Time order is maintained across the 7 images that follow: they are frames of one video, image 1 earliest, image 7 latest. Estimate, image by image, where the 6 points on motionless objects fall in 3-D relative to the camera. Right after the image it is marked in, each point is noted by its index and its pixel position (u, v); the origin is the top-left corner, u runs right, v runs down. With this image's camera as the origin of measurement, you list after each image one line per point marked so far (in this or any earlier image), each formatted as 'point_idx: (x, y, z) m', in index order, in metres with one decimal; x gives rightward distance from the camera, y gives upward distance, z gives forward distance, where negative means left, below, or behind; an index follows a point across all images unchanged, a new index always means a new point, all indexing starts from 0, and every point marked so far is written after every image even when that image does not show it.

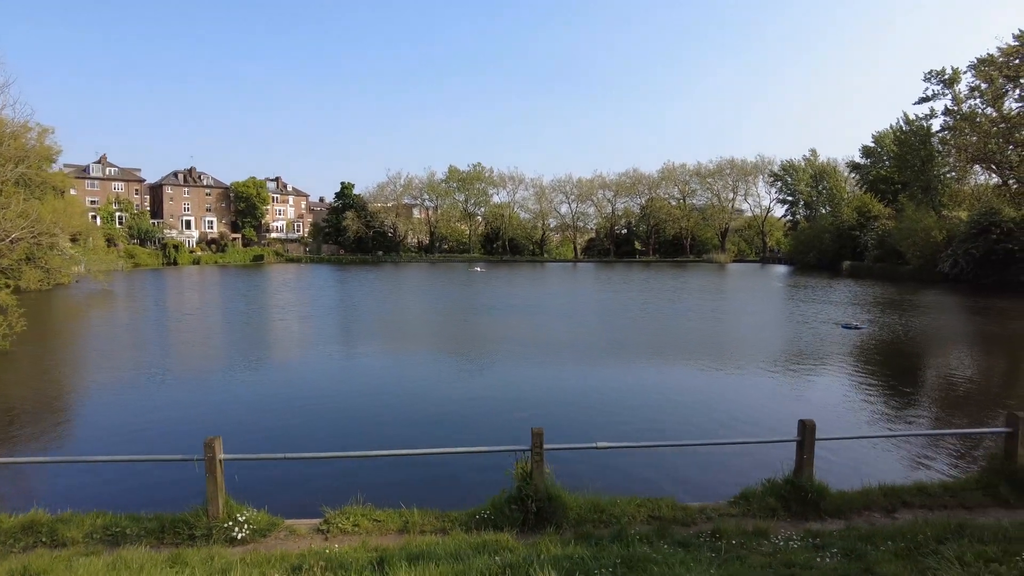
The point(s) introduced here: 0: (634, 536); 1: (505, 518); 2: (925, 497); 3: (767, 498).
0: (+0.6, -1.3, +3.1) m
1: (0.0, -1.3, +3.4) m
2: (+2.6, -1.3, +3.8) m
3: (+1.6, -1.3, +3.7) m
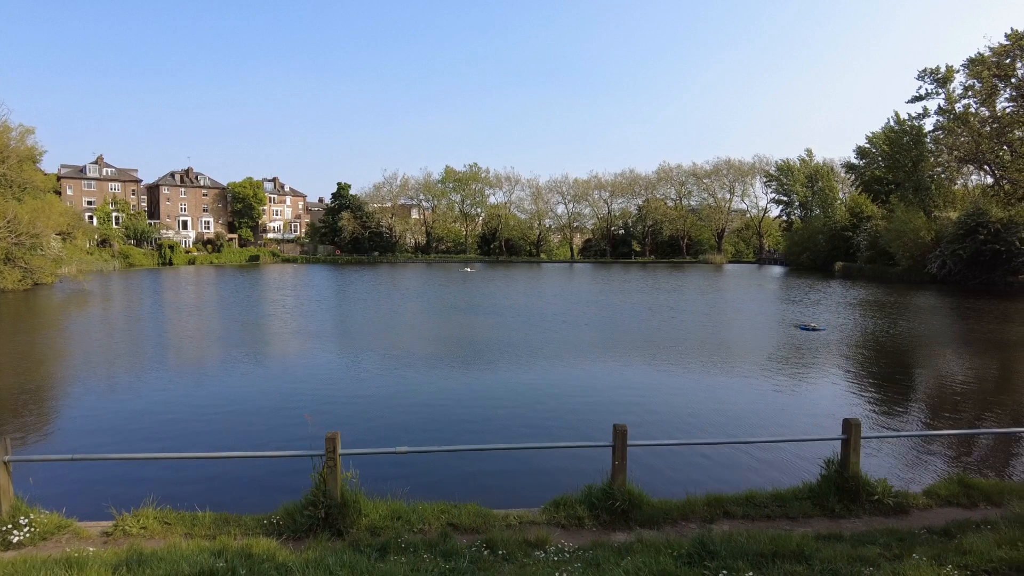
0: (-0.6, -1.3, +3.0) m
1: (-1.2, -1.3, +3.3) m
2: (+1.4, -1.3, +3.6) m
3: (+0.4, -1.3, +3.5) m
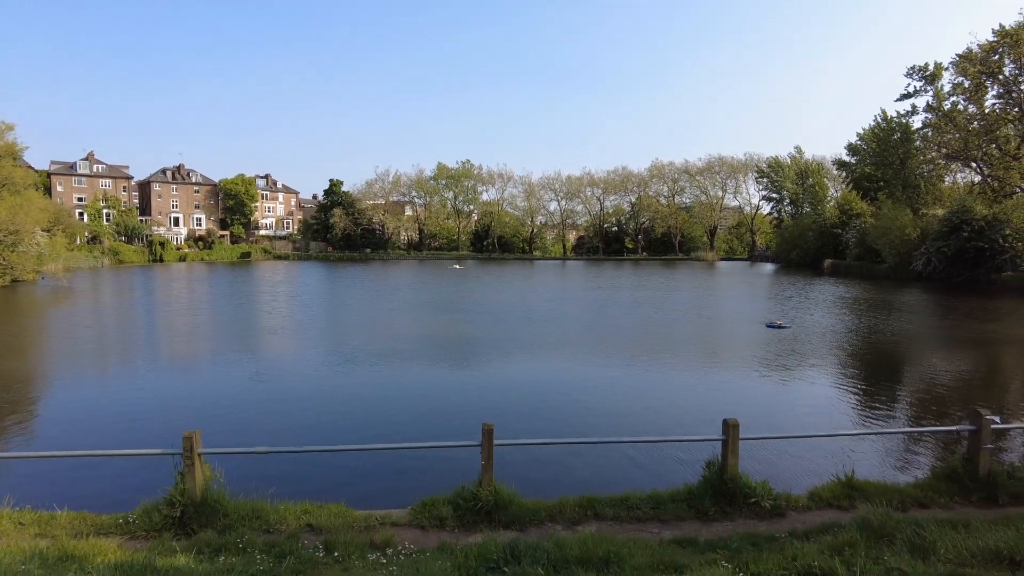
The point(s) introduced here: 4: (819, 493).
0: (-1.3, -1.3, +3.0) m
1: (-2.0, -1.3, +3.3) m
2: (+0.7, -1.3, +3.6) m
3: (-0.4, -1.3, +3.5) m
4: (+1.9, -1.3, +3.7) m
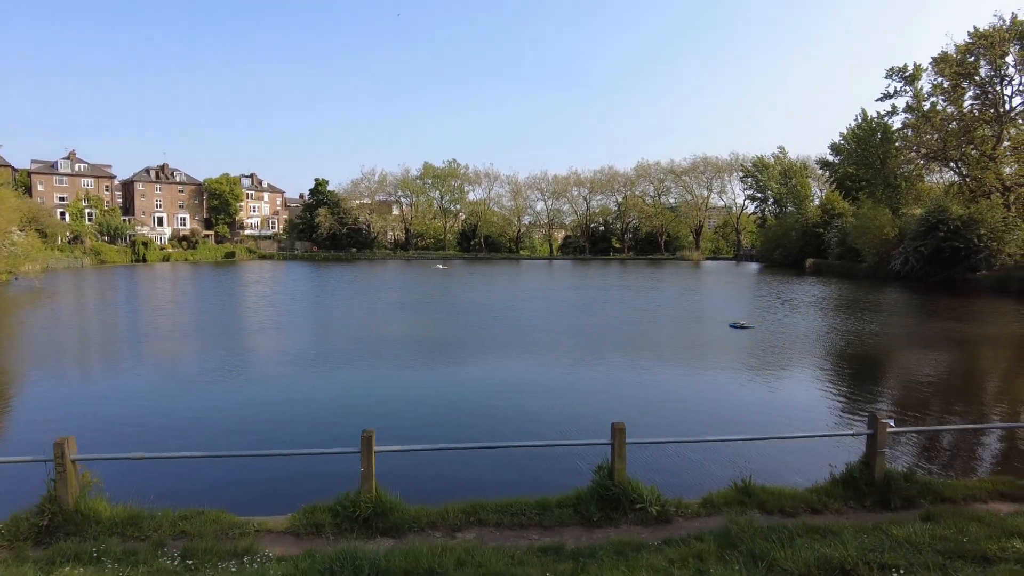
0: (-2.0, -1.3, +2.9) m
1: (-2.7, -1.3, +3.2) m
2: (0.0, -1.4, +3.5) m
3: (-1.1, -1.3, +3.4) m
4: (+1.2, -1.3, +3.7) m
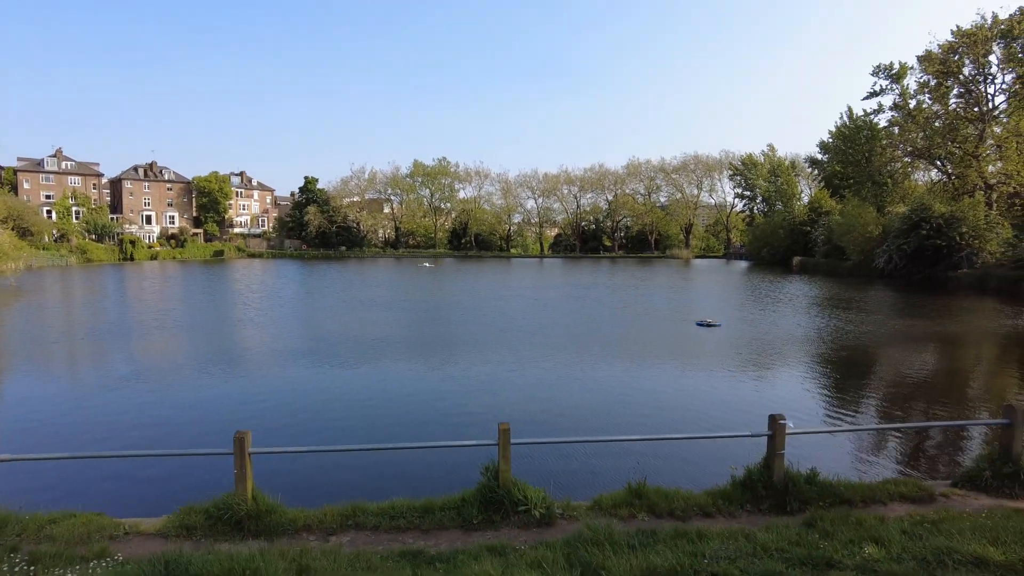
0: (-2.7, -1.3, +2.8) m
1: (-3.4, -1.3, +3.1) m
2: (-0.7, -1.3, +3.4) m
3: (-1.8, -1.3, +3.3) m
4: (+0.6, -1.3, +3.6) m
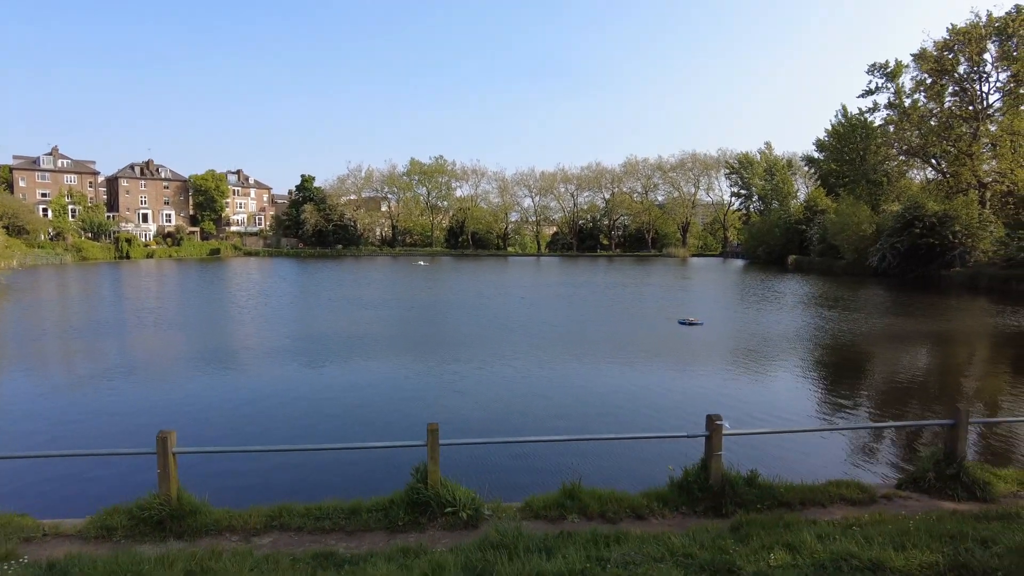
0: (-3.1, -1.3, +2.8) m
1: (-3.8, -1.3, +3.1) m
2: (-1.1, -1.3, +3.4) m
3: (-2.2, -1.3, +3.3) m
4: (+0.1, -1.3, +3.6) m
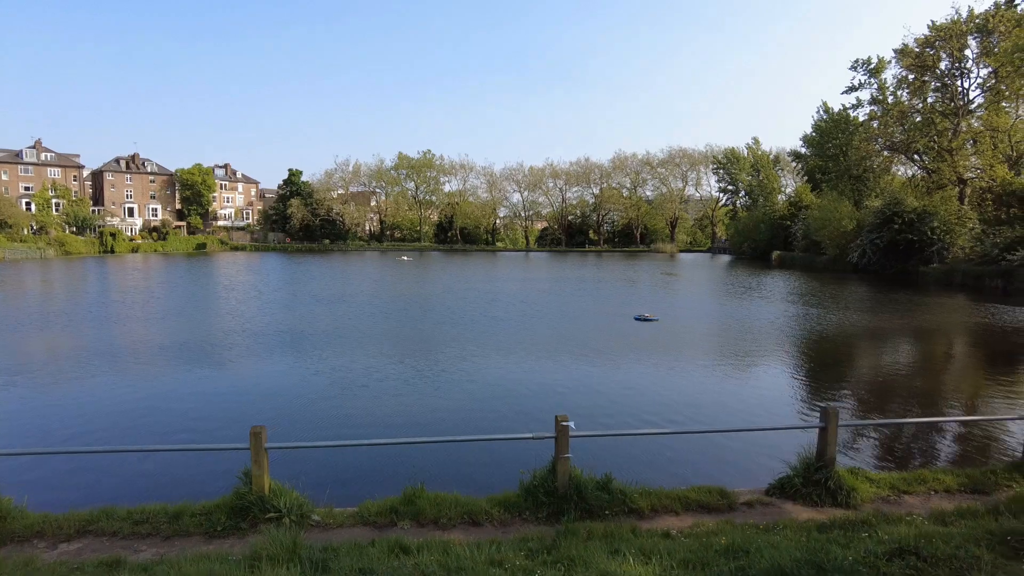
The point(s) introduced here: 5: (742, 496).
0: (-4.1, -1.3, +2.6) m
1: (-4.8, -1.3, +2.9) m
2: (-2.1, -1.3, +3.3) m
3: (-3.1, -1.3, +3.2) m
4: (-0.8, -1.3, +3.4) m
5: (+1.5, -1.3, +3.8) m
